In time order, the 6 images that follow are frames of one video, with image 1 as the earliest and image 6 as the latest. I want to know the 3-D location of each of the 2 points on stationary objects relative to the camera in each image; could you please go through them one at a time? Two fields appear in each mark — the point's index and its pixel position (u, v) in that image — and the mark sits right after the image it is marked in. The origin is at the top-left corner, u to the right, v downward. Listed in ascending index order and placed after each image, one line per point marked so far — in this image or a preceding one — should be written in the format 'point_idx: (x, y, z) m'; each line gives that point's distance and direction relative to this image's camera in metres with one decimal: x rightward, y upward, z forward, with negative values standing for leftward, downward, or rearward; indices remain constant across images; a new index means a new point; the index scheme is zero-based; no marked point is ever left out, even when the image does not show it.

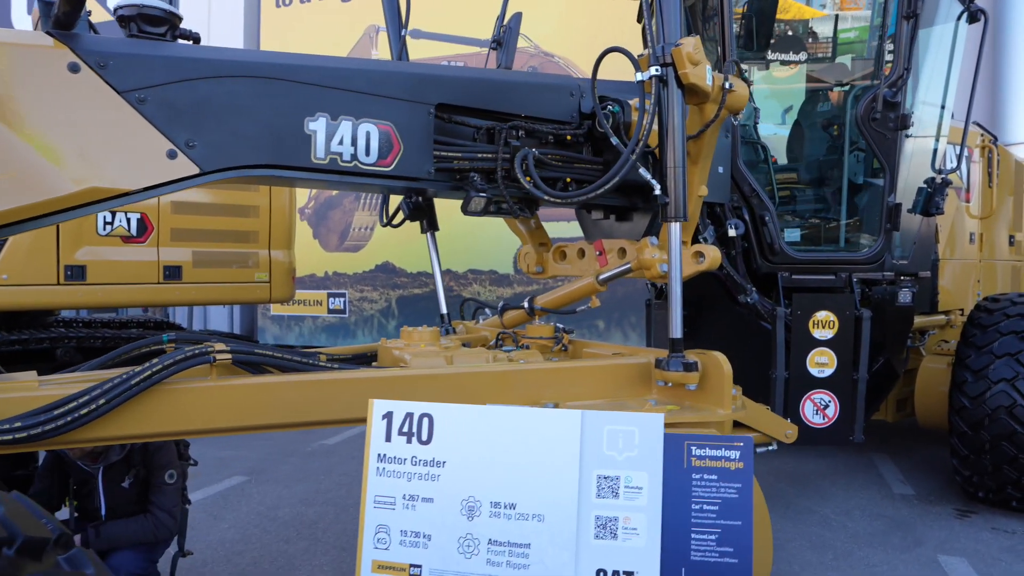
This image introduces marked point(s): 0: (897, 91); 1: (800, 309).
0: (+1.8, +0.9, +3.5) m
1: (+1.4, -0.1, +3.5) m
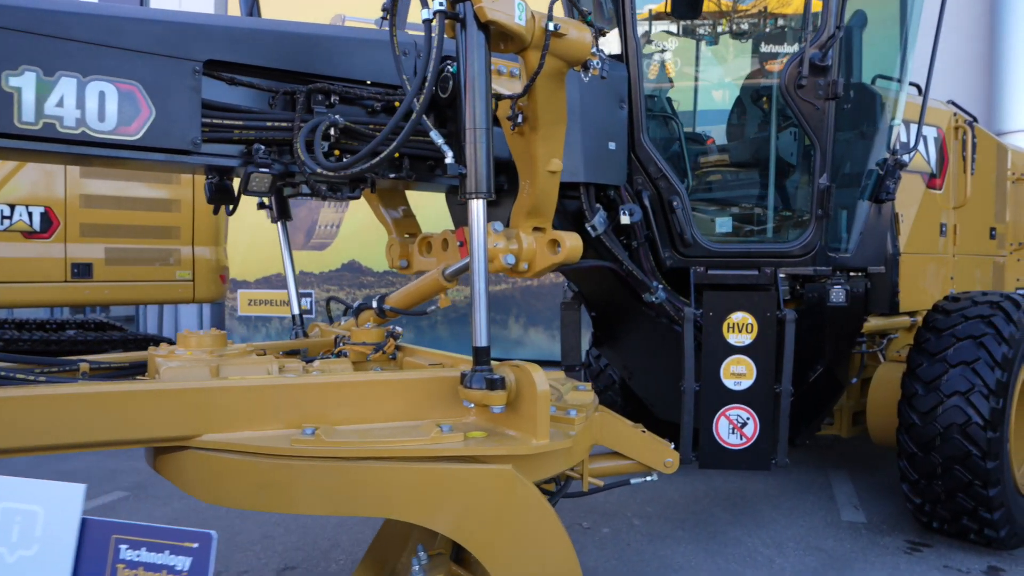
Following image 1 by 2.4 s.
0: (+1.3, +1.0, +3.0) m
1: (+0.8, -0.1, +3.0) m
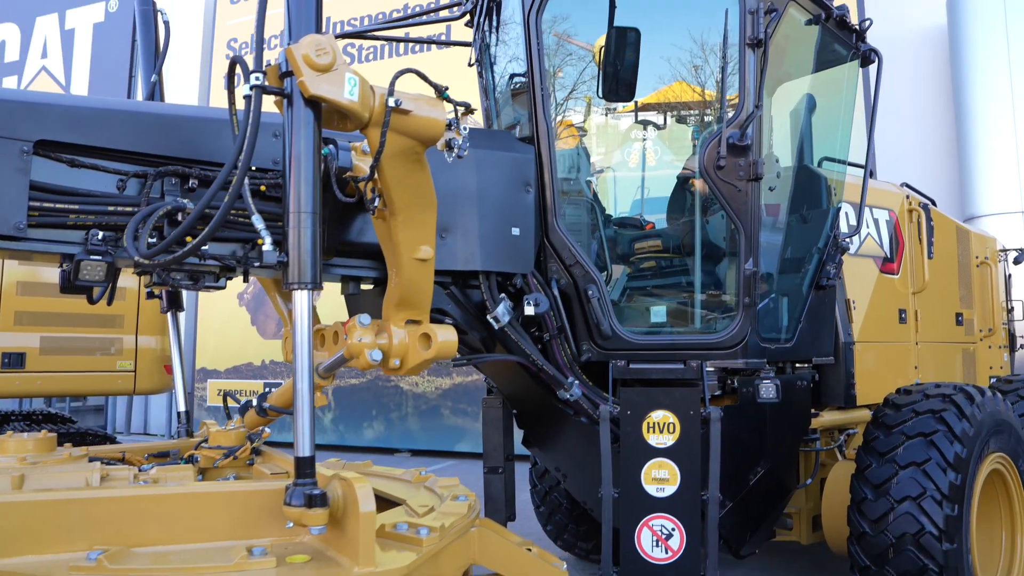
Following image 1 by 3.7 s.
0: (+0.9, +0.6, +2.9) m
1: (+0.4, -0.4, +2.7) m
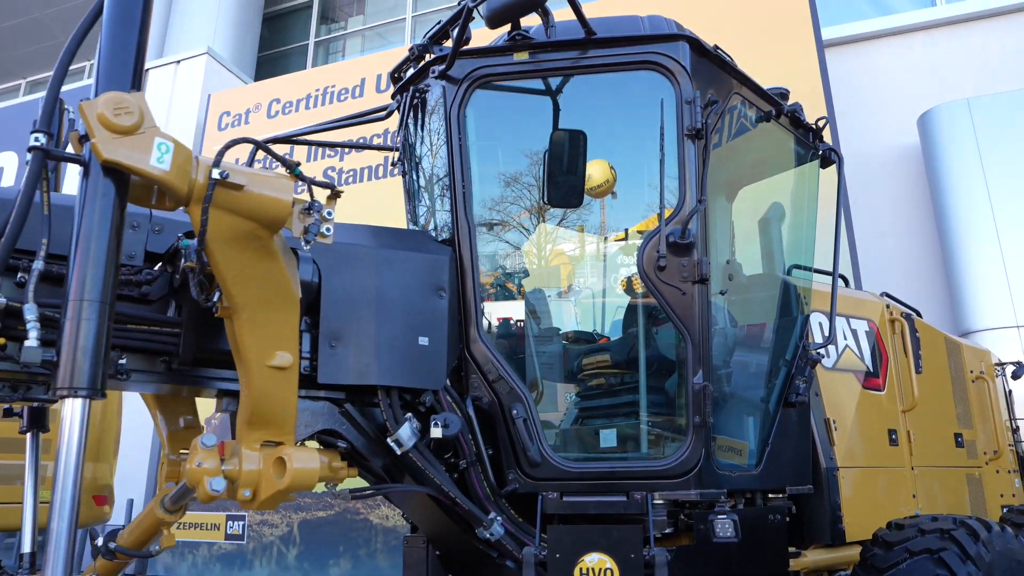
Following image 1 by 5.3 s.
0: (+0.6, +0.2, +2.6) m
1: (+0.1, -0.8, +2.3) m
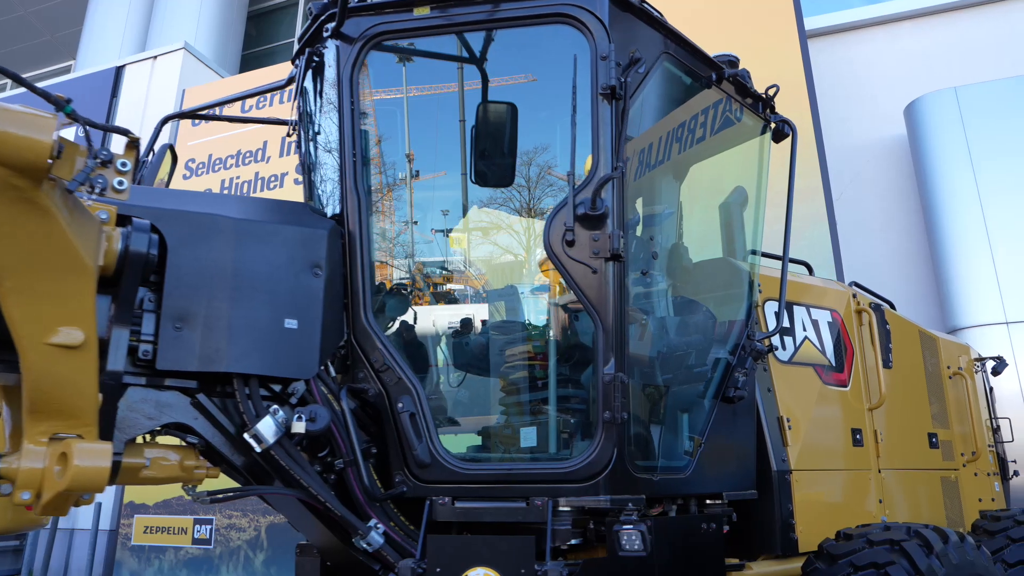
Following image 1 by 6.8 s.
0: (+0.3, +0.3, +2.3) m
1: (-0.2, -0.7, +2.0) m
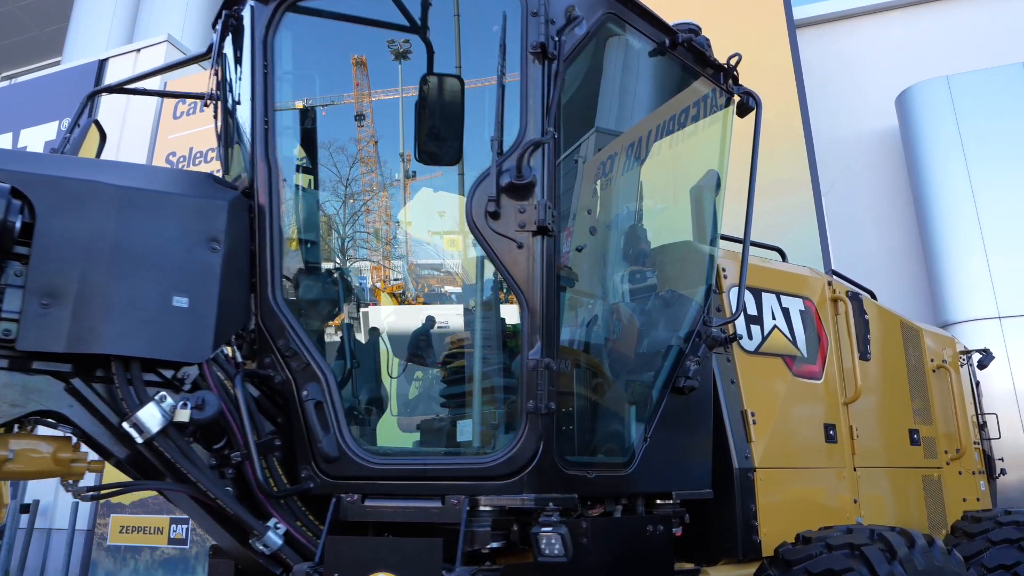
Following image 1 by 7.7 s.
0: (+0.1, +0.3, +2.1) m
1: (-0.4, -0.7, +1.8) m
